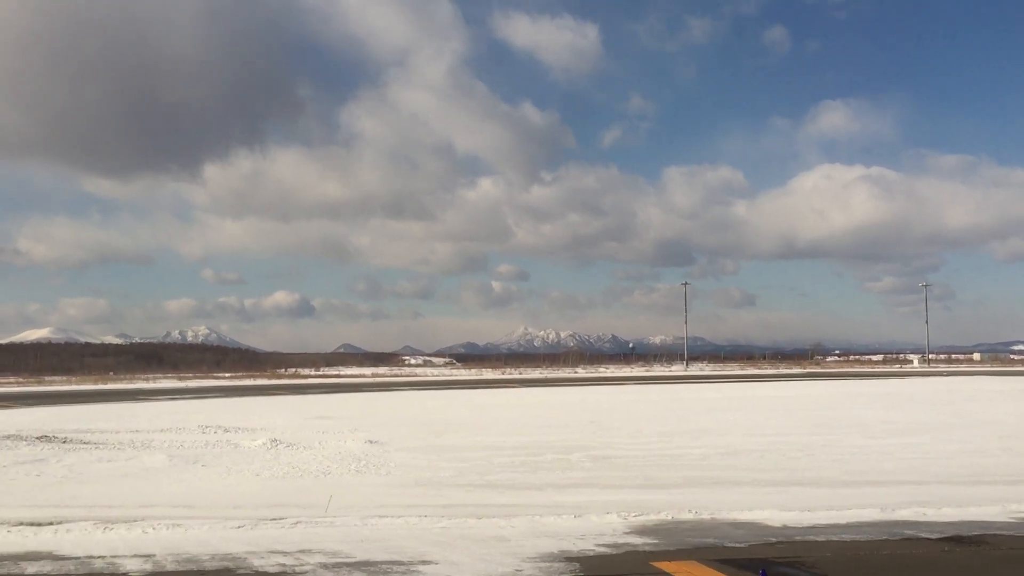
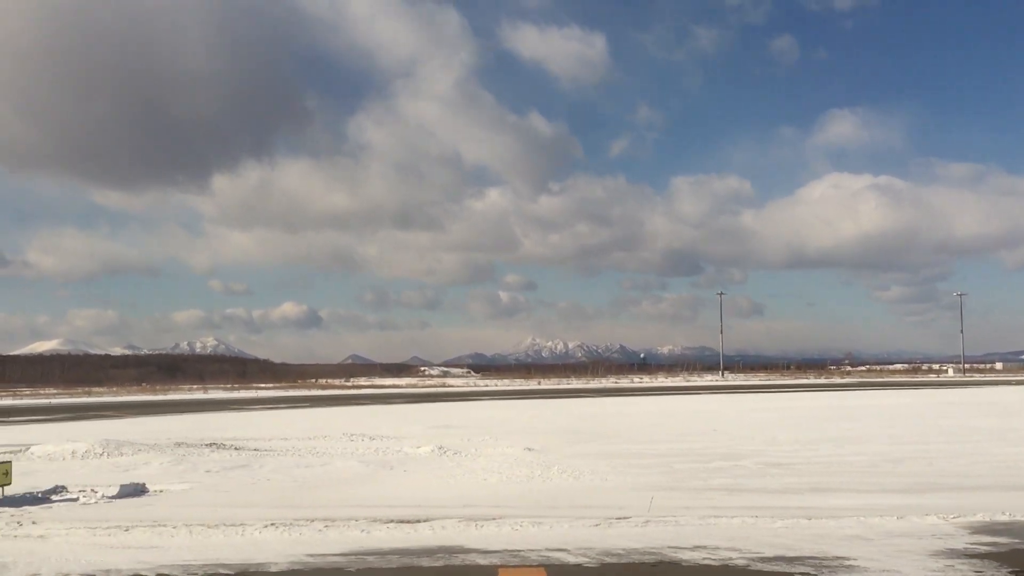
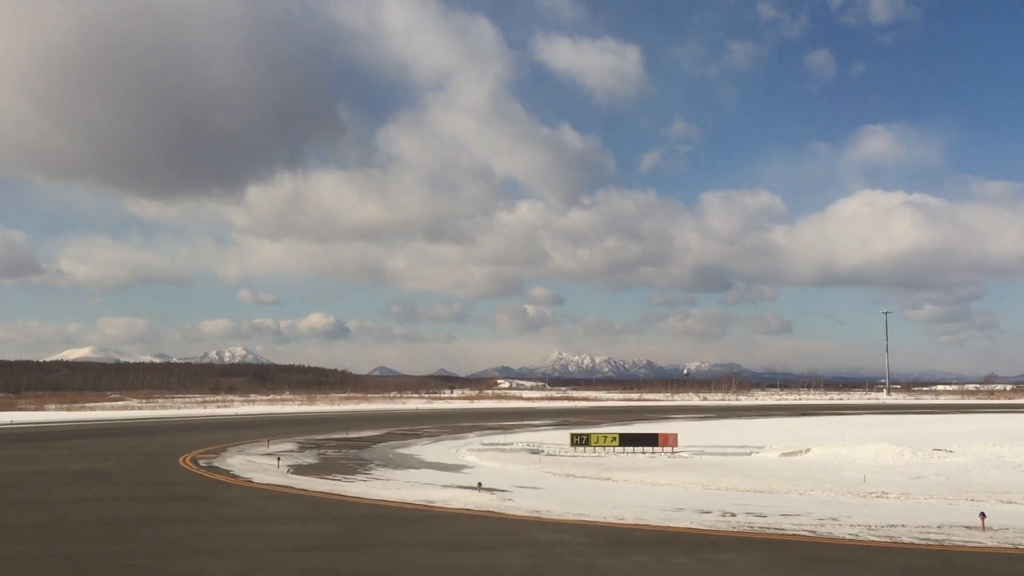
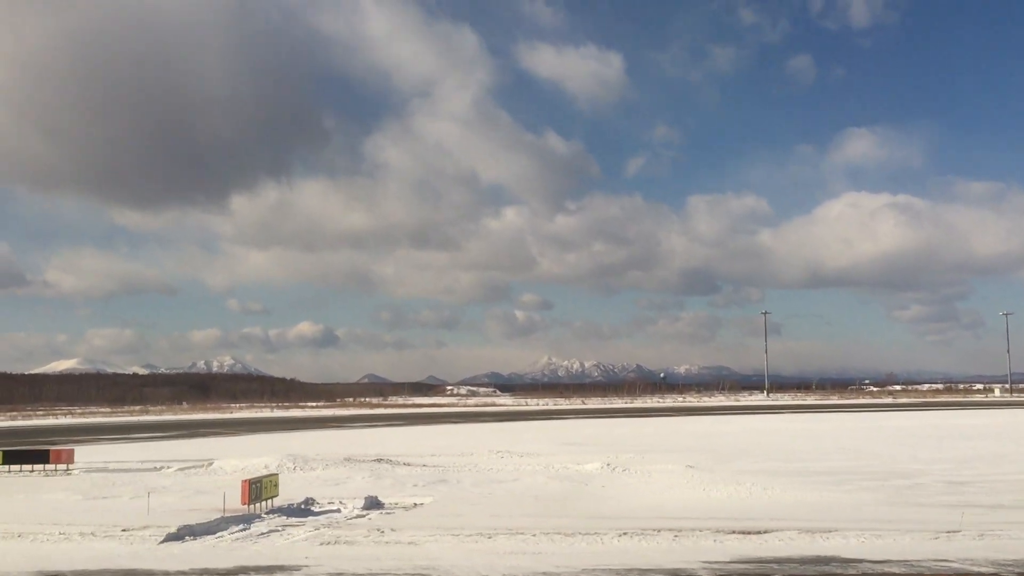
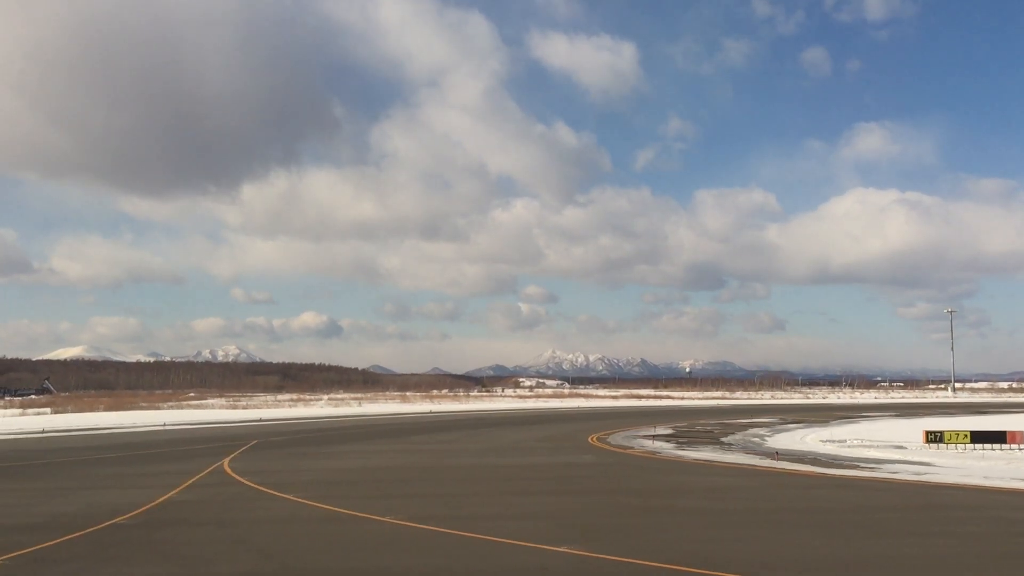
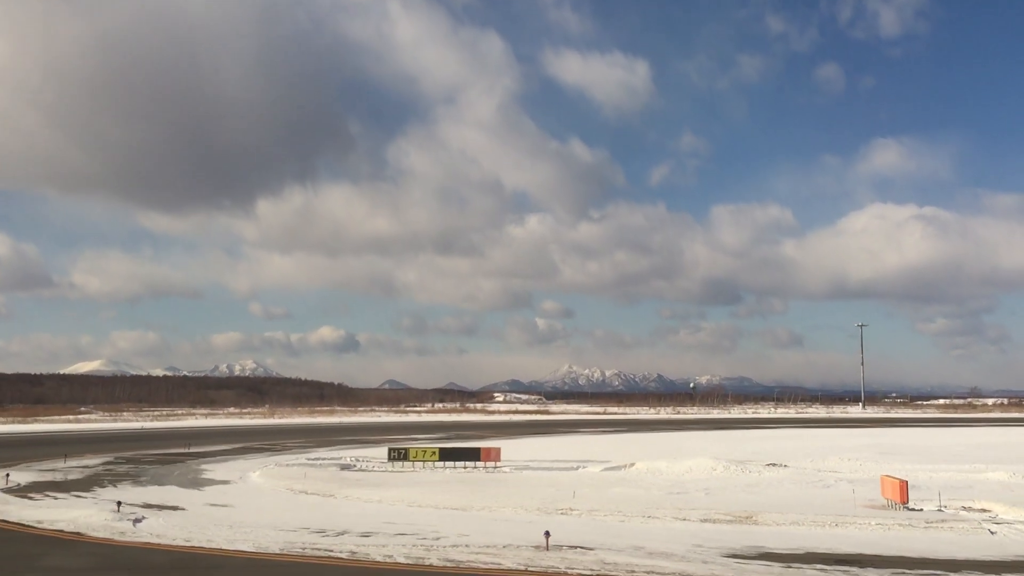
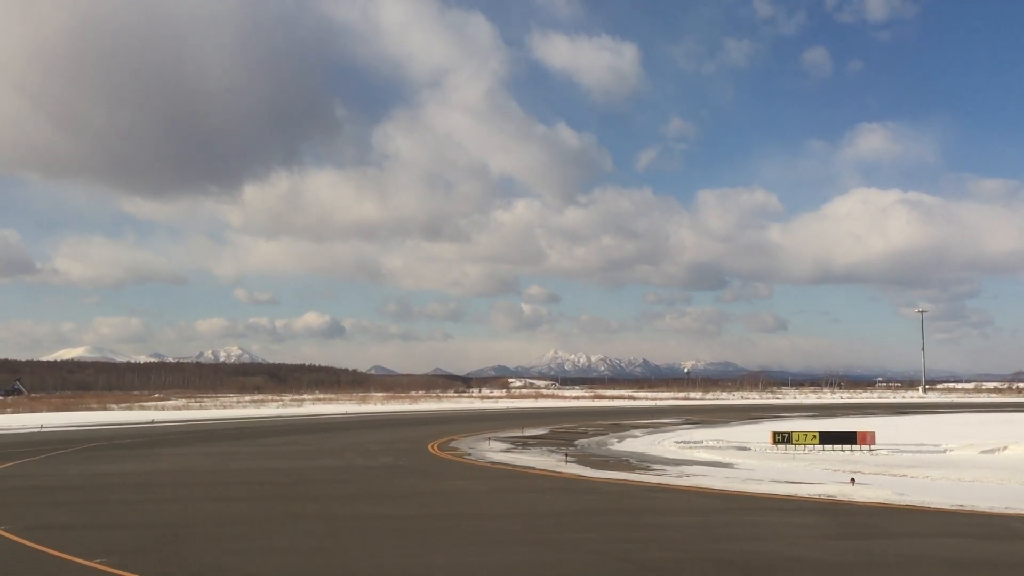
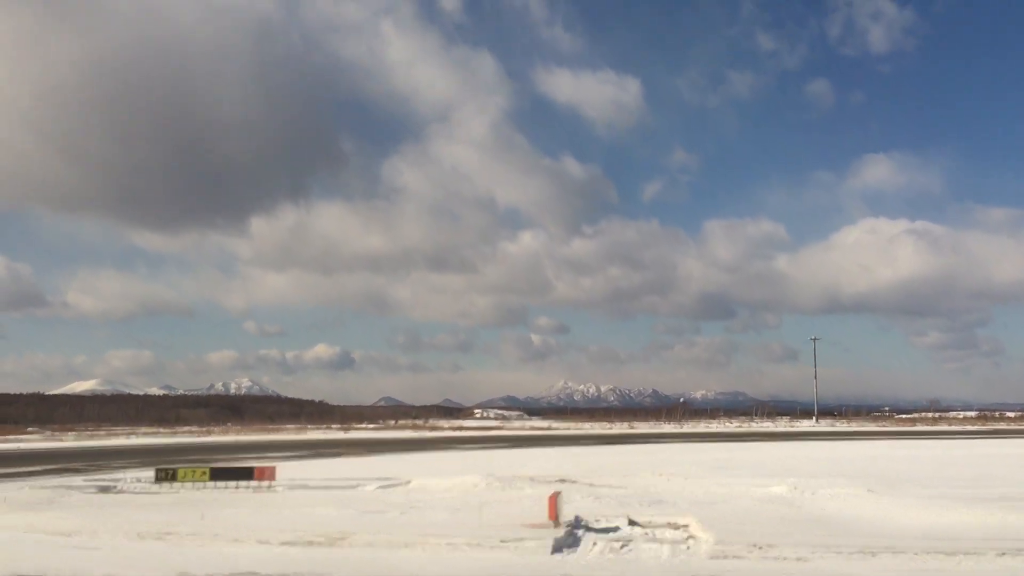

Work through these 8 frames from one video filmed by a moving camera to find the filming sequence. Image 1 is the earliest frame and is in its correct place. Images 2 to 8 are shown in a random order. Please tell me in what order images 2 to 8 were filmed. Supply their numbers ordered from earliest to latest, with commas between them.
2, 4, 8, 6, 3, 7, 5
